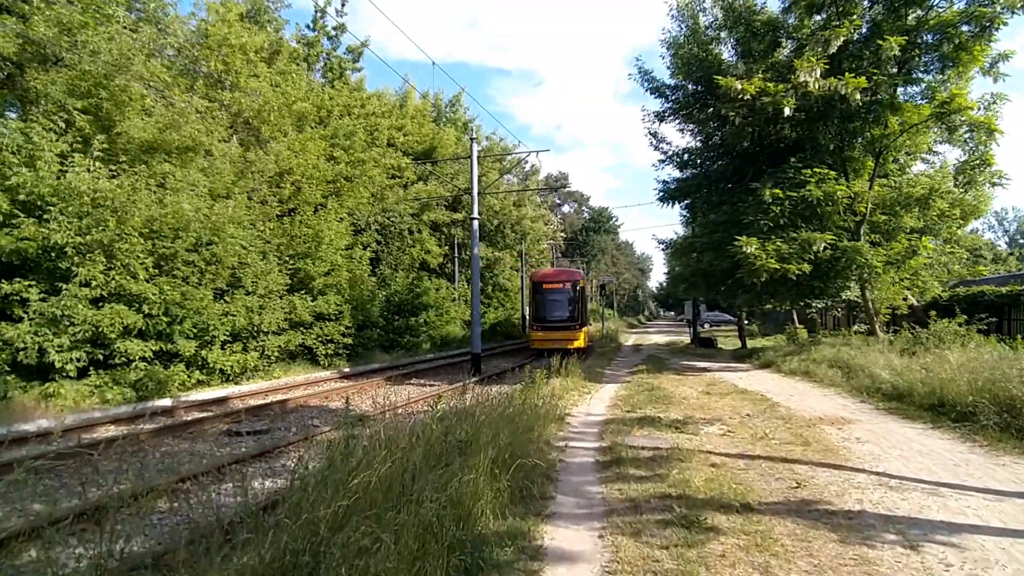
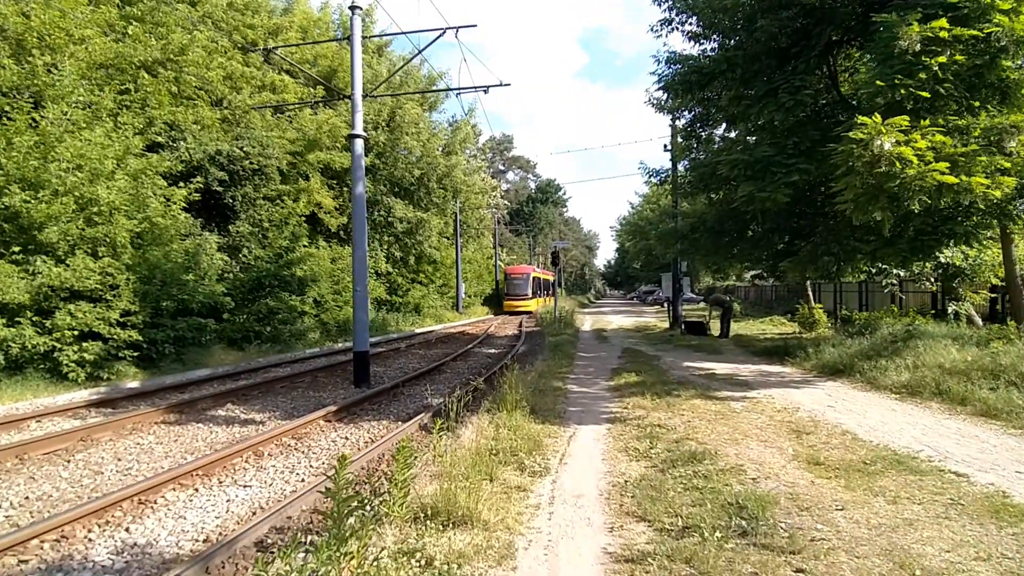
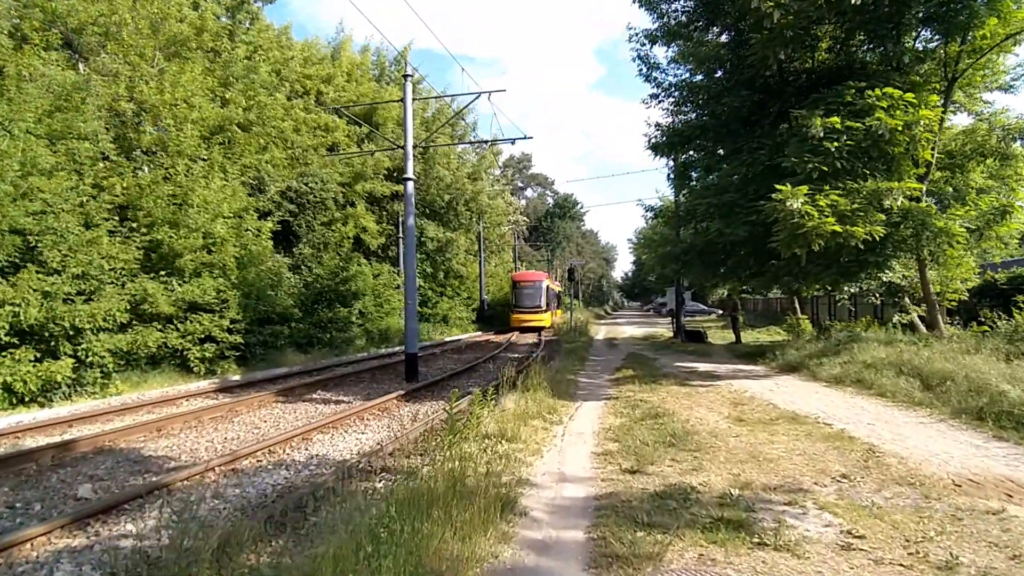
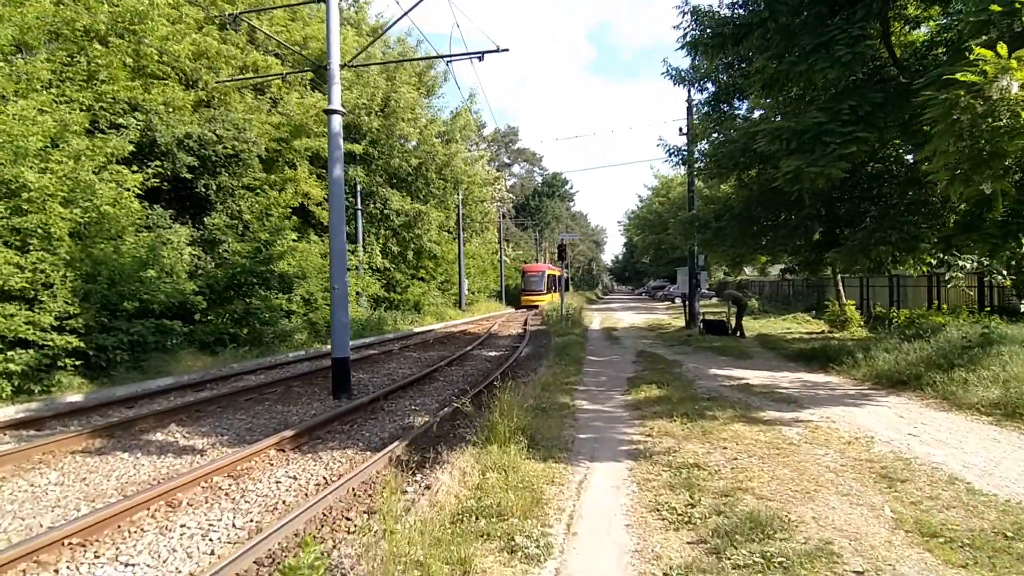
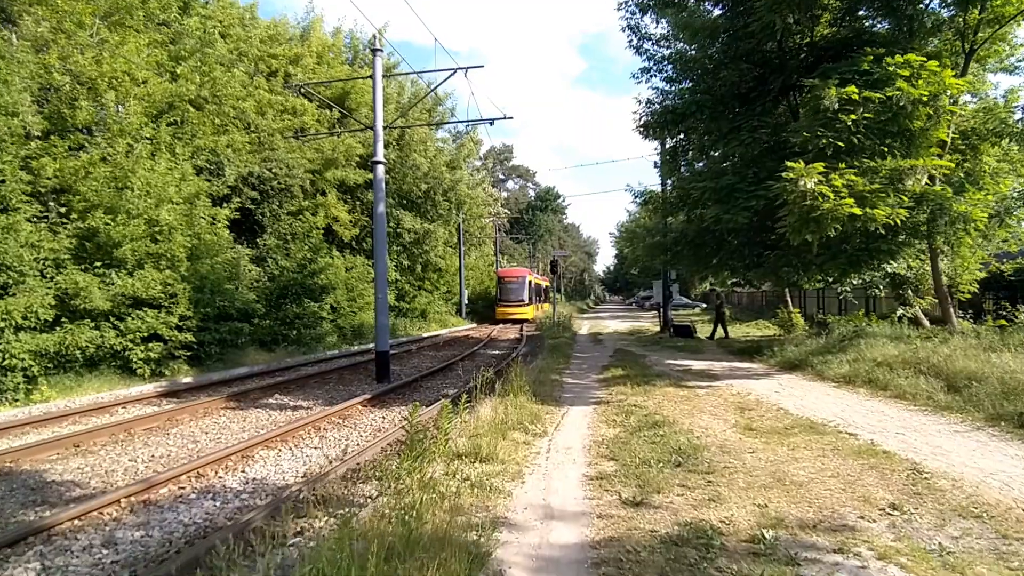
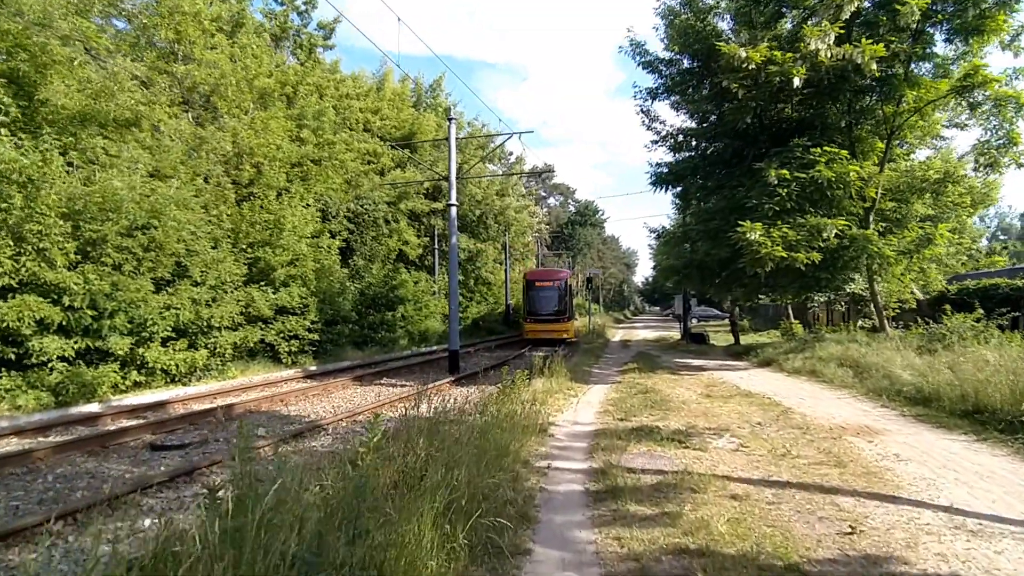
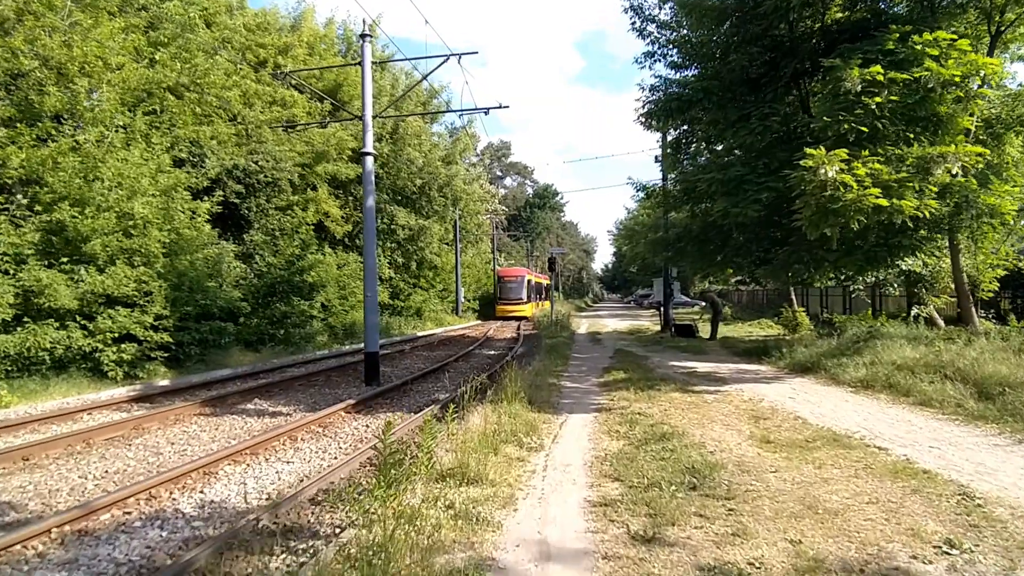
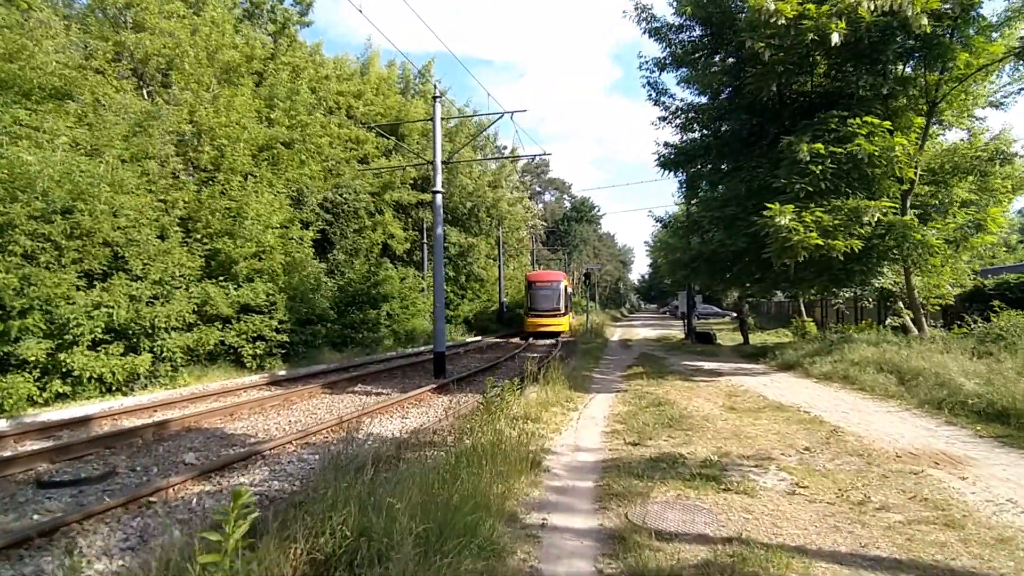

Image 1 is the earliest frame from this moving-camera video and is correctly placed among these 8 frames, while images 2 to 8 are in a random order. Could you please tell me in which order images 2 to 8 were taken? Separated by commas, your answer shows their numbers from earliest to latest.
6, 8, 3, 5, 7, 2, 4
